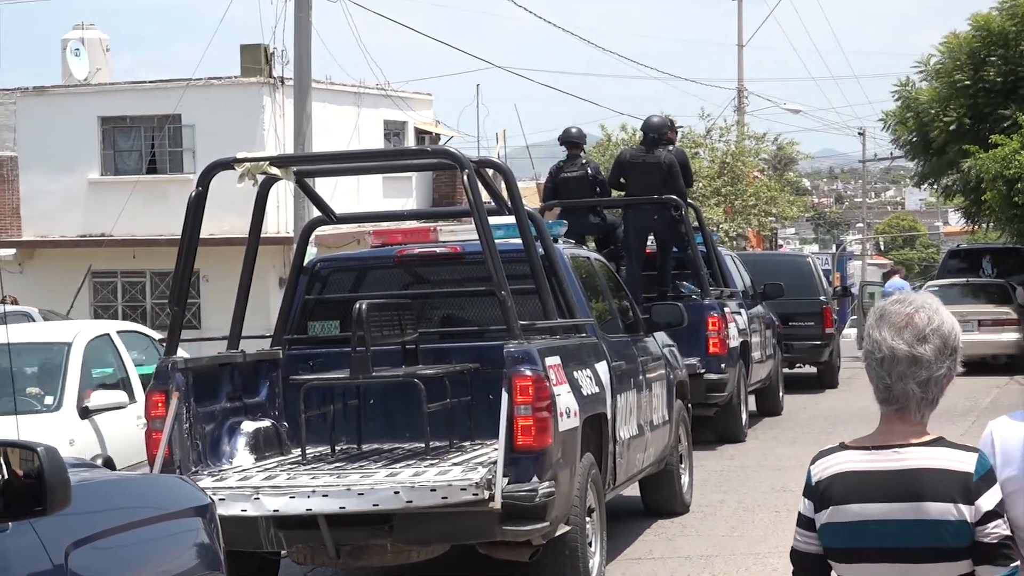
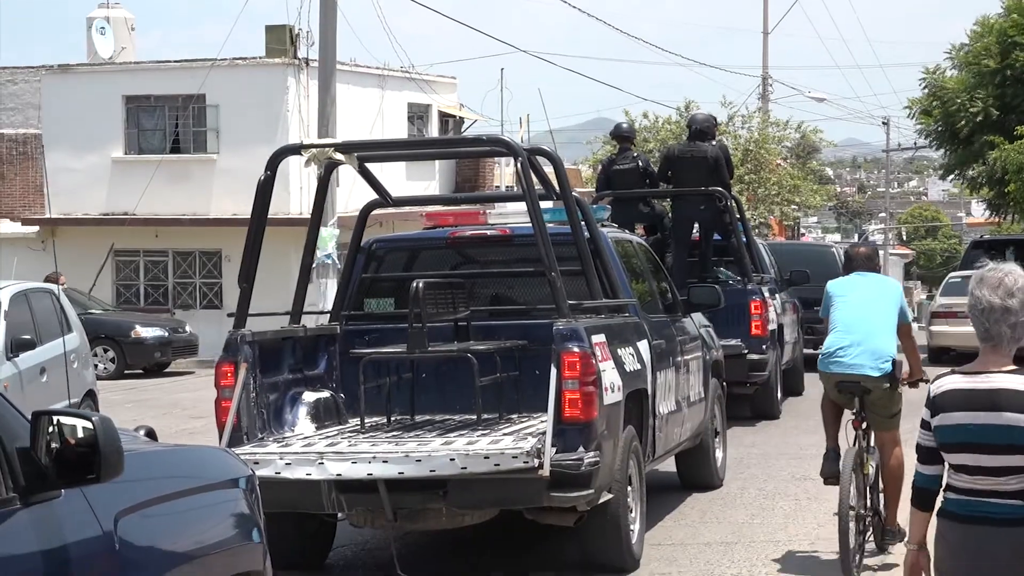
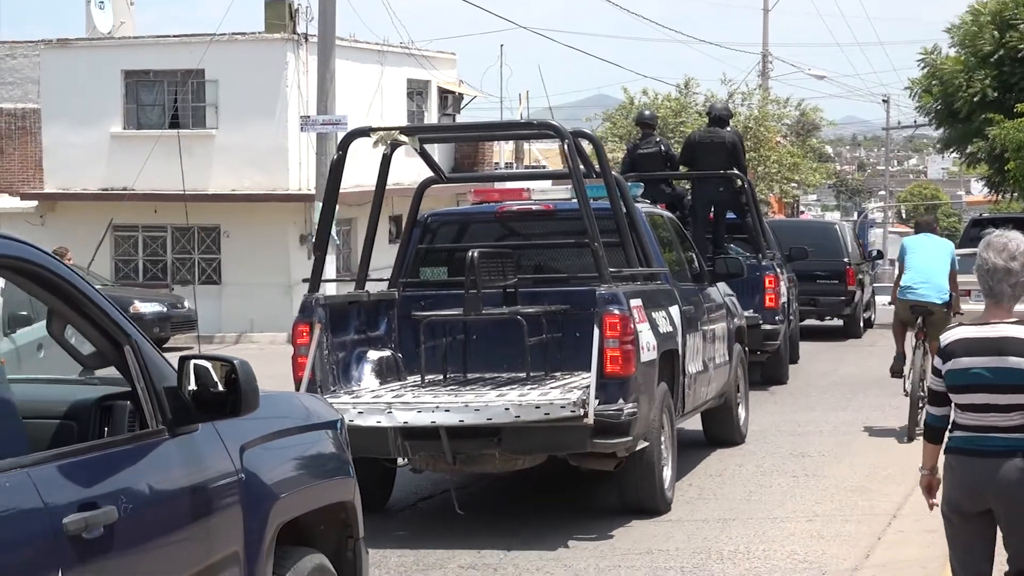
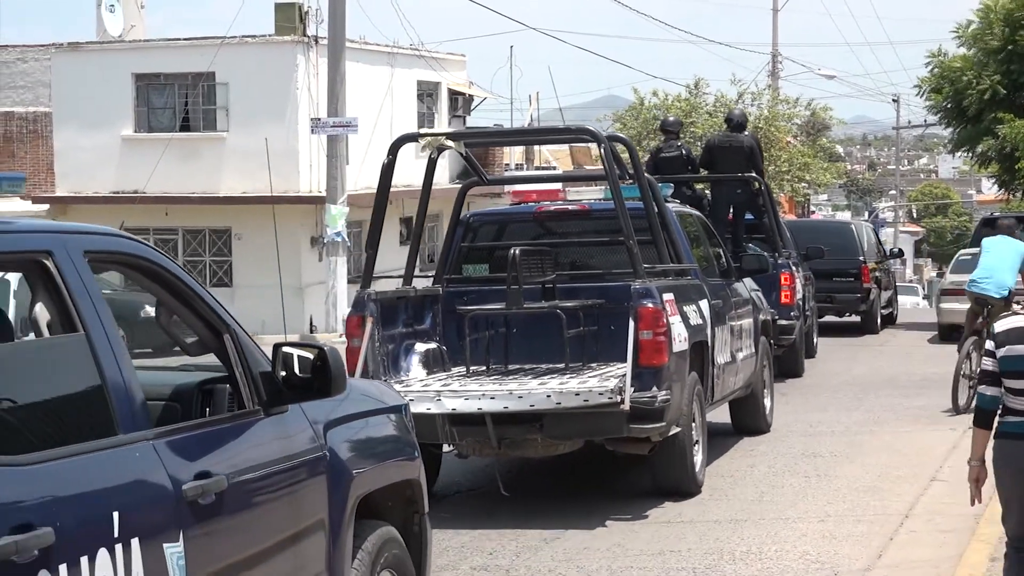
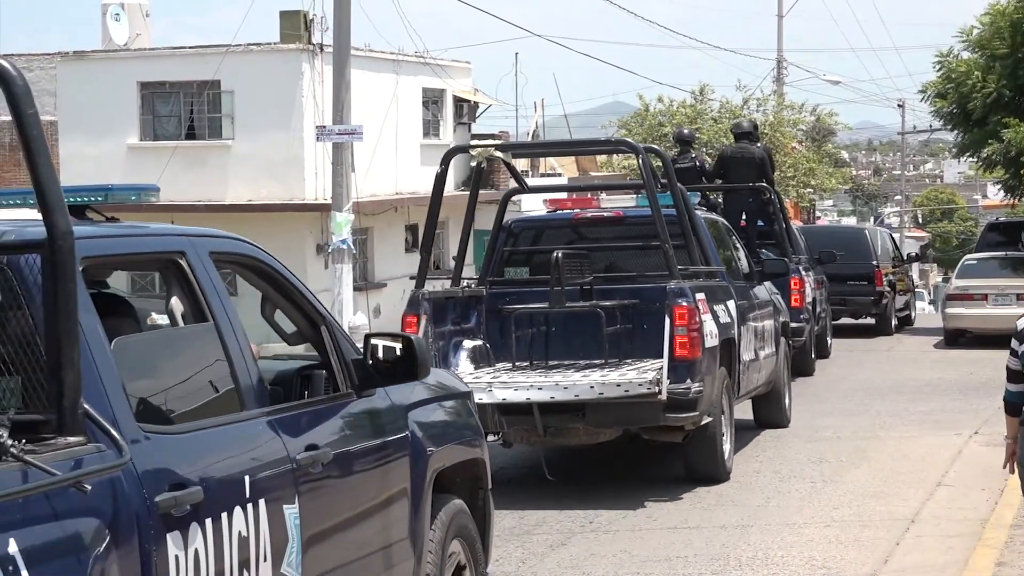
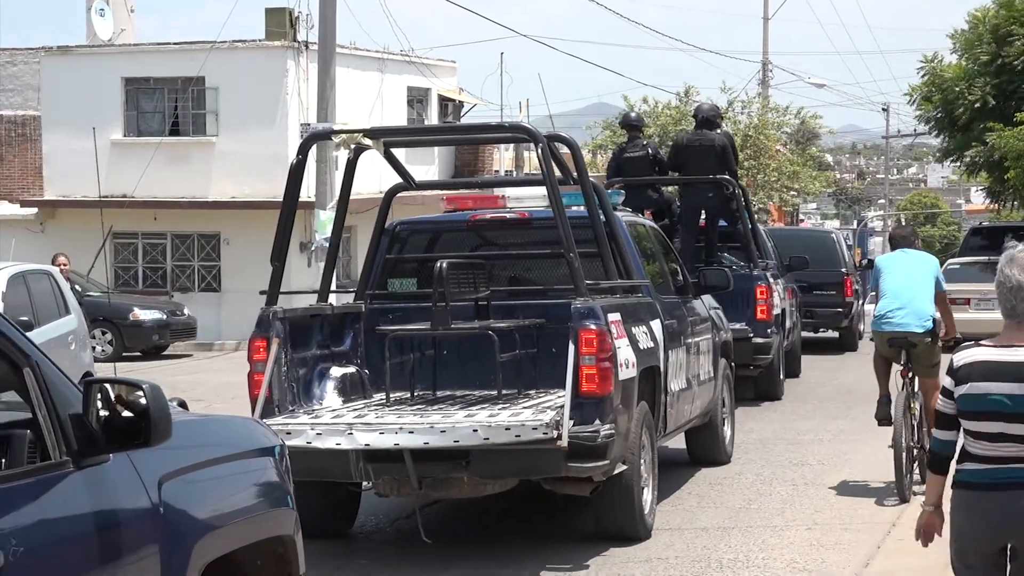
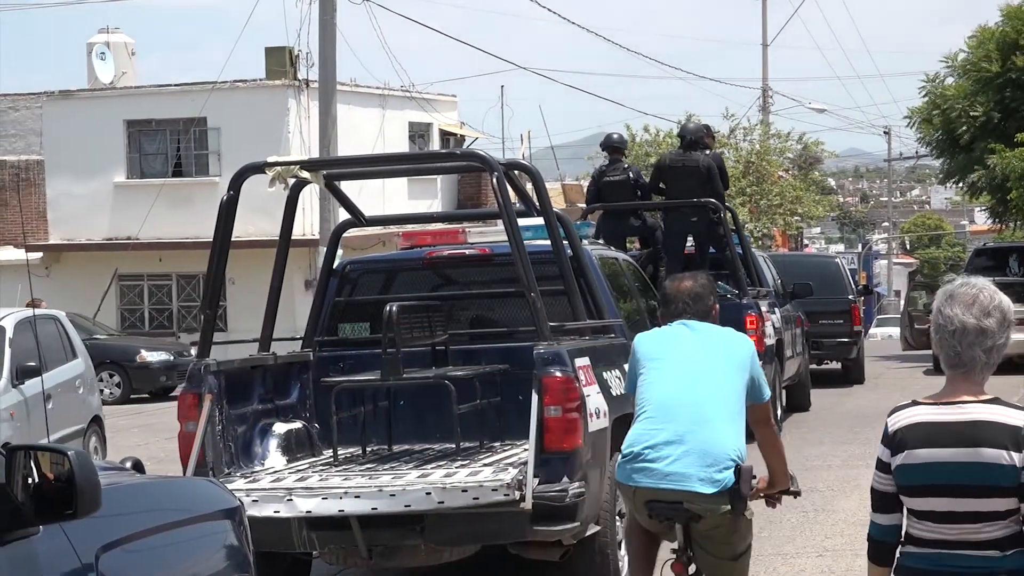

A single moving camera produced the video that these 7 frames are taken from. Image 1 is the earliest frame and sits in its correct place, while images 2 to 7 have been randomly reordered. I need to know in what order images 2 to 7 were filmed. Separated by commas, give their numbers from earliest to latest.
7, 2, 6, 3, 4, 5
